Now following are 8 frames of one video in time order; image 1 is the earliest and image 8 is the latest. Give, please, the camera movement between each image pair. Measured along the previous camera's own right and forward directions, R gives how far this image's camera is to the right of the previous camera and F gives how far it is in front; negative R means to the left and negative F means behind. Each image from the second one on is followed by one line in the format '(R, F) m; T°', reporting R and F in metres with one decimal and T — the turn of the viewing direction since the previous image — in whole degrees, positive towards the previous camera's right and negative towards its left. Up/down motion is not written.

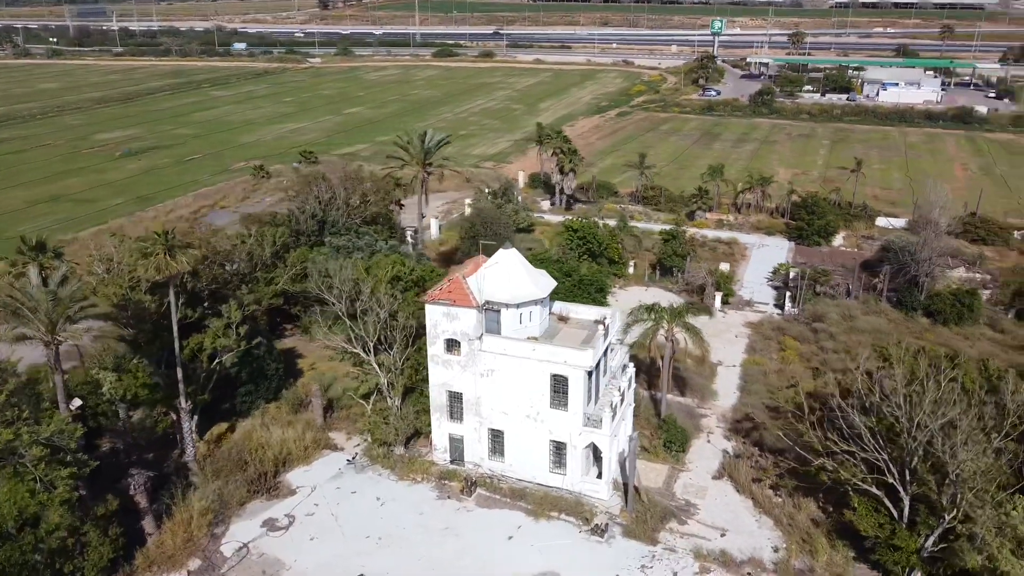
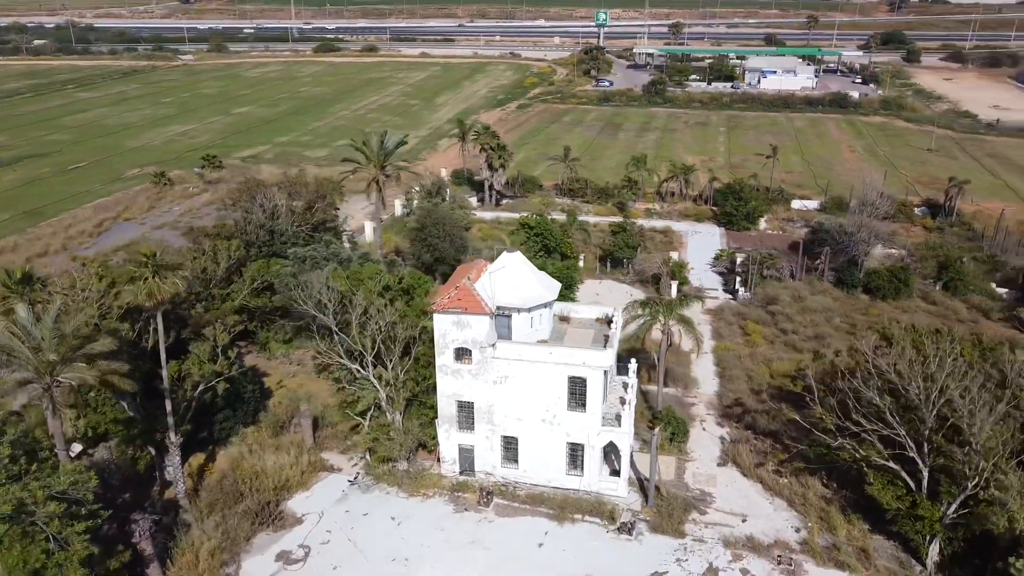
(-4.4, +0.8) m; +8°
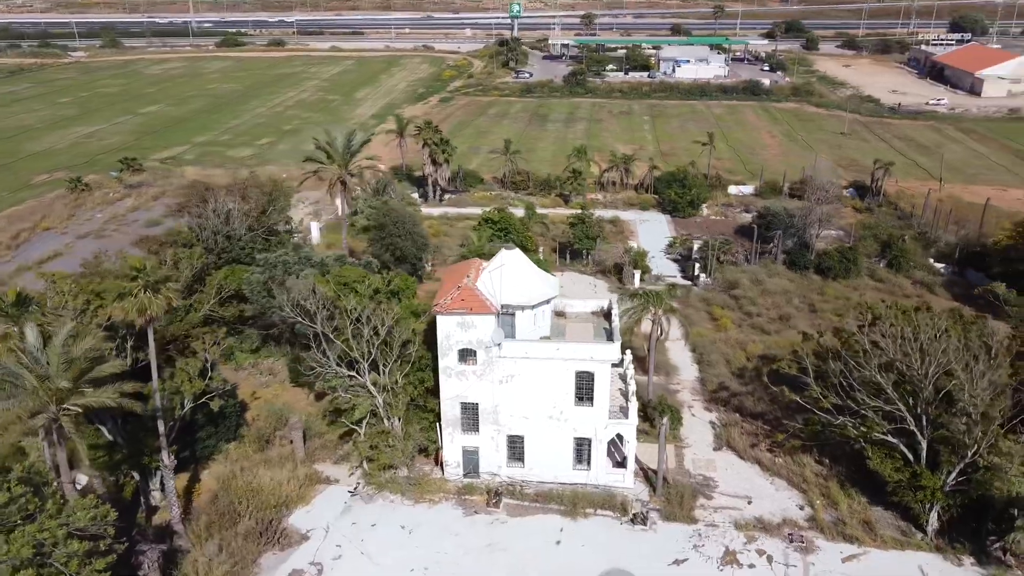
(-3.1, +0.5) m; +6°
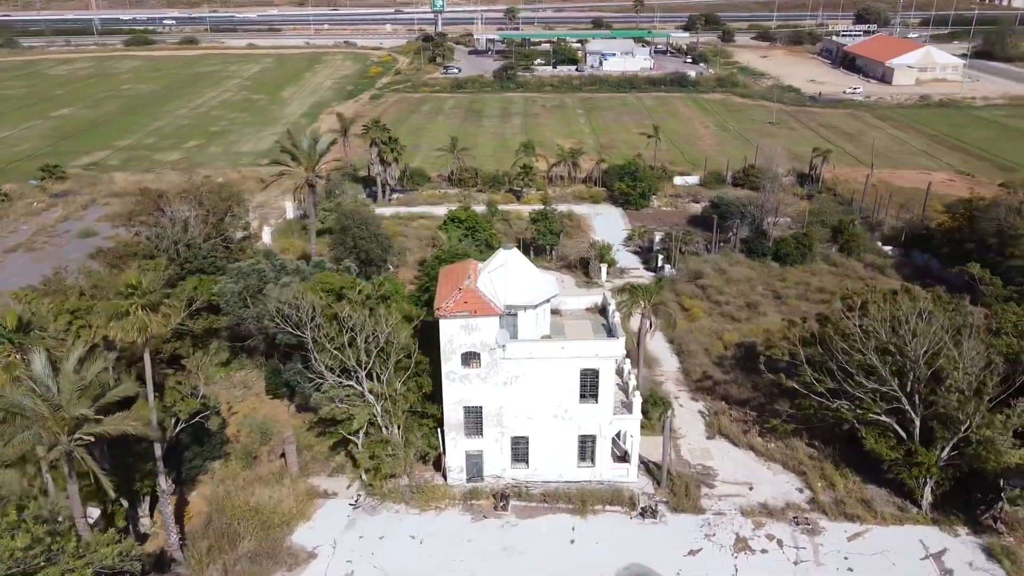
(-2.7, +0.4) m; +6°
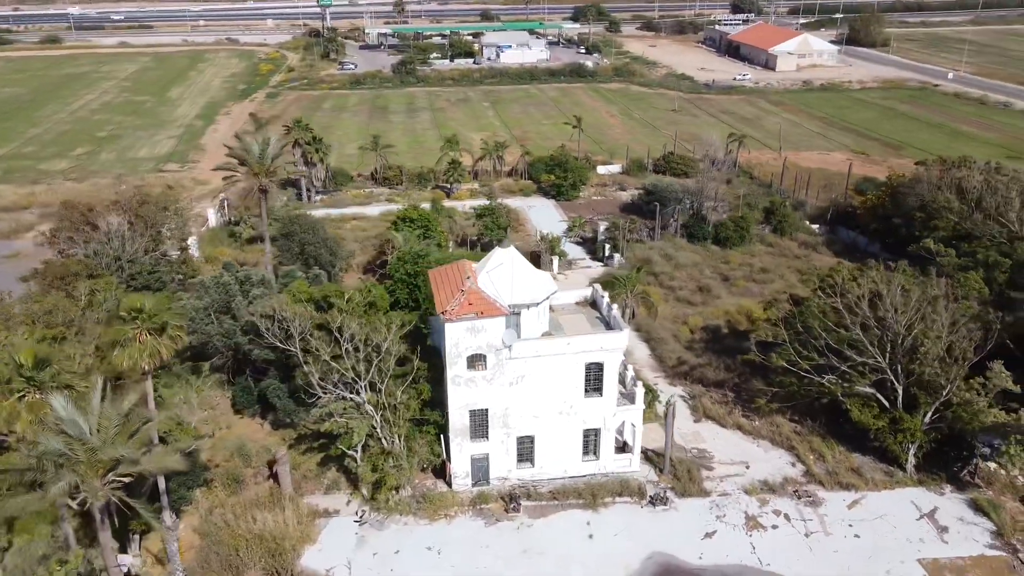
(-3.7, +0.7) m; +8°
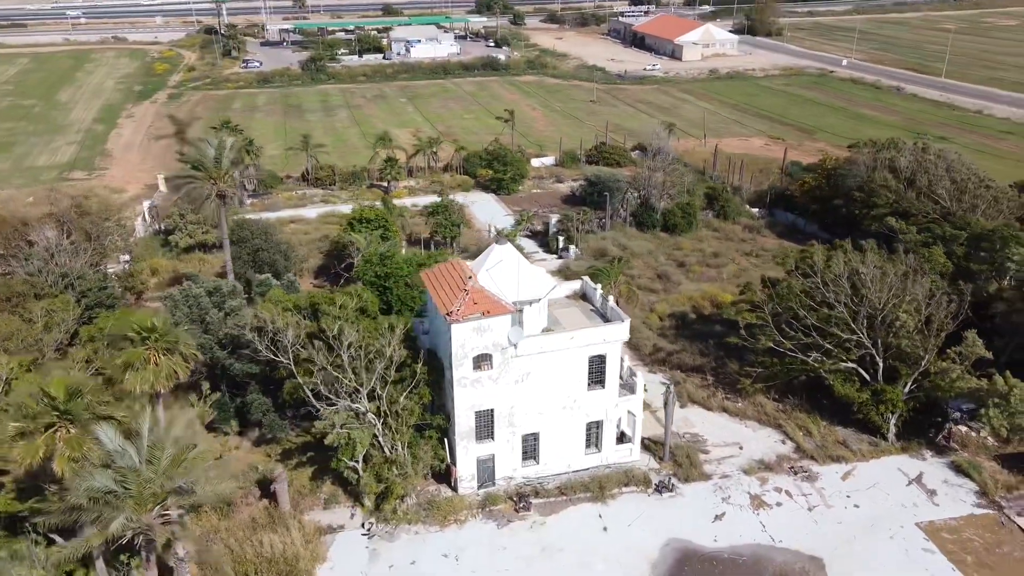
(-3.2, +0.6) m; +7°
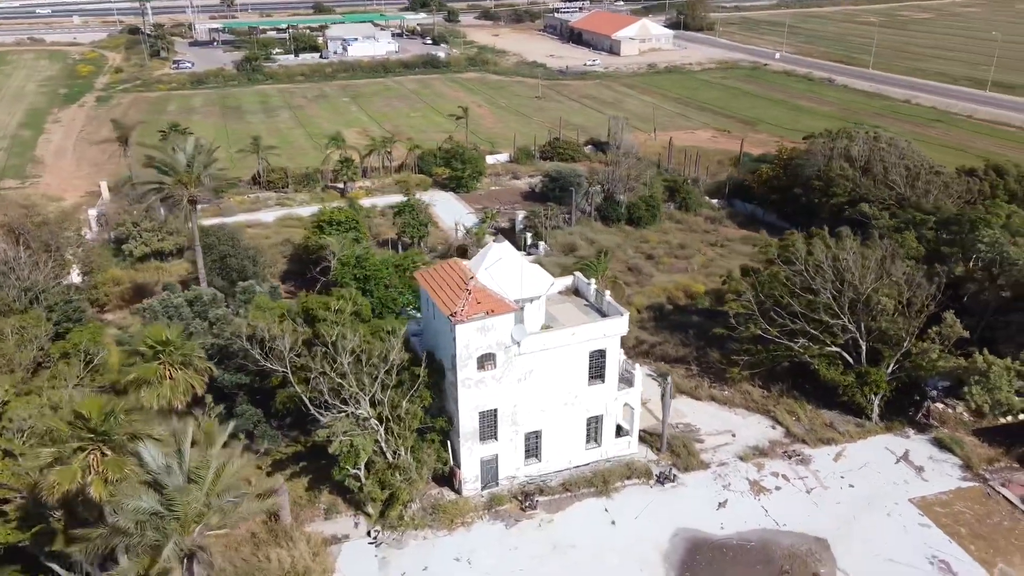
(-2.1, +0.3) m; +5°
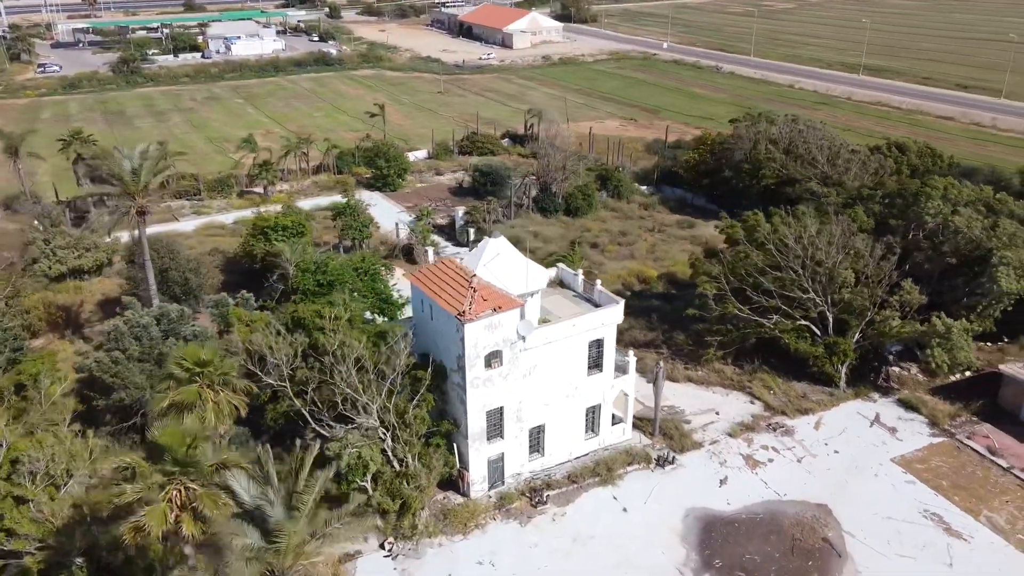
(-3.7, +0.6) m; +8°
